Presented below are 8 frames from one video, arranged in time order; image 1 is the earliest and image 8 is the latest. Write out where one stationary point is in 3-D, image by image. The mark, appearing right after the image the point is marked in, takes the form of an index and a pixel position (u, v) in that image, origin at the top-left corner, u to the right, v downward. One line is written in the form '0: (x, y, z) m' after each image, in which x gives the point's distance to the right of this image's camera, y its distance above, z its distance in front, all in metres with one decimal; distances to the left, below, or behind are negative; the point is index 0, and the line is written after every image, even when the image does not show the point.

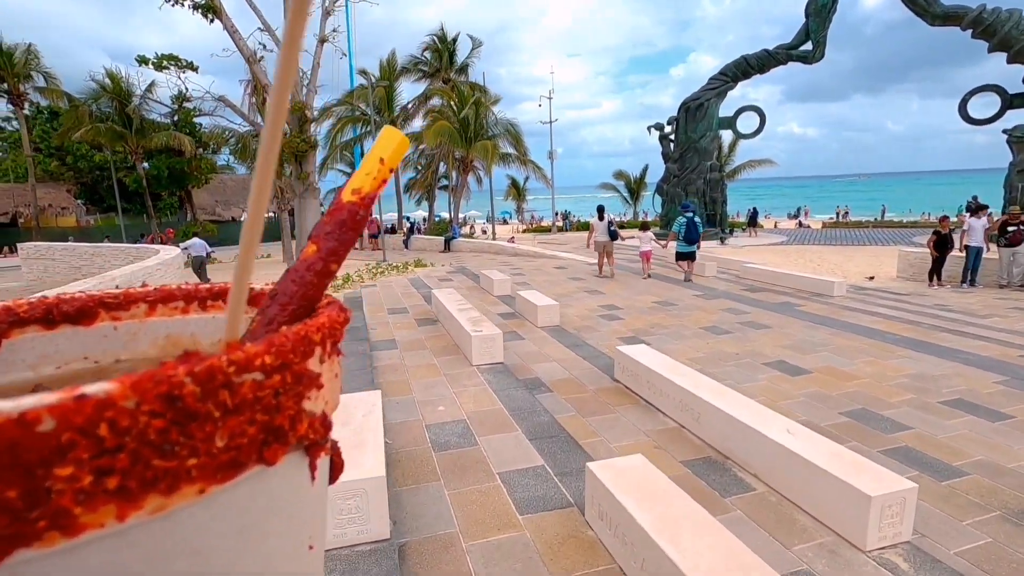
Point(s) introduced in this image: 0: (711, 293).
0: (+3.8, -0.1, +10.3) m
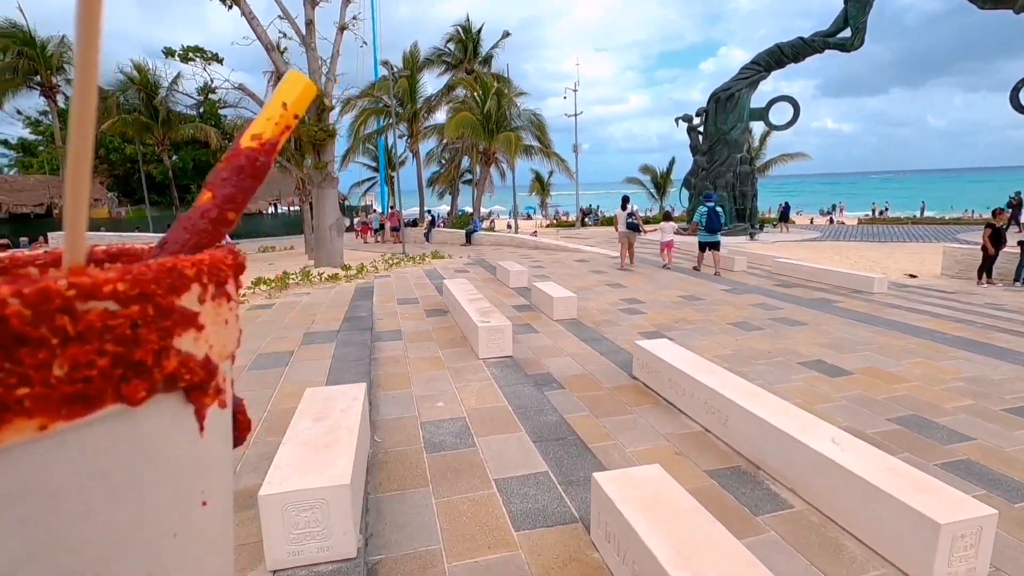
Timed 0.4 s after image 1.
0: (+4.1, 0.0, +9.7) m
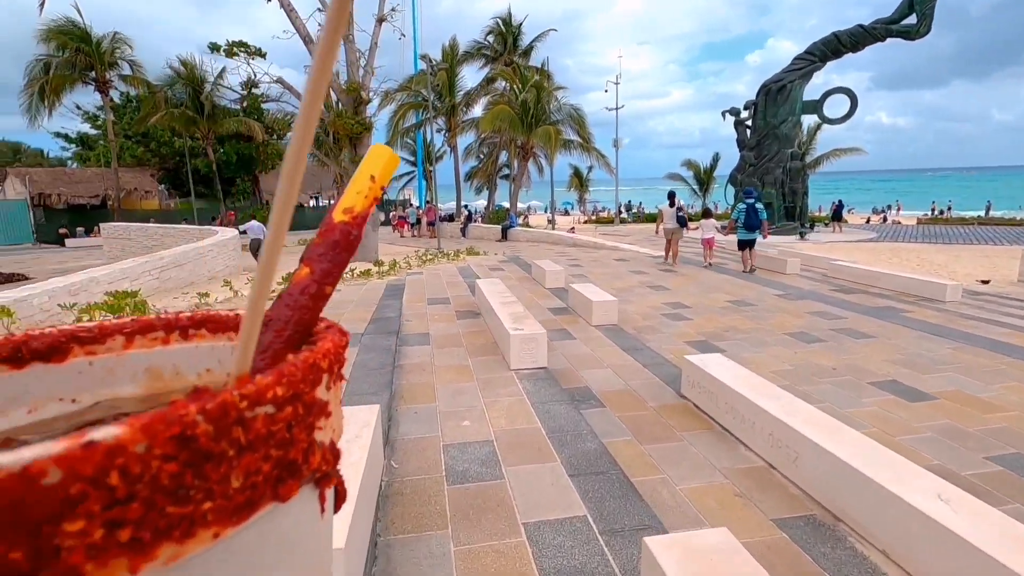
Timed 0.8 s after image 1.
0: (+4.7, -0.1, +9.0) m
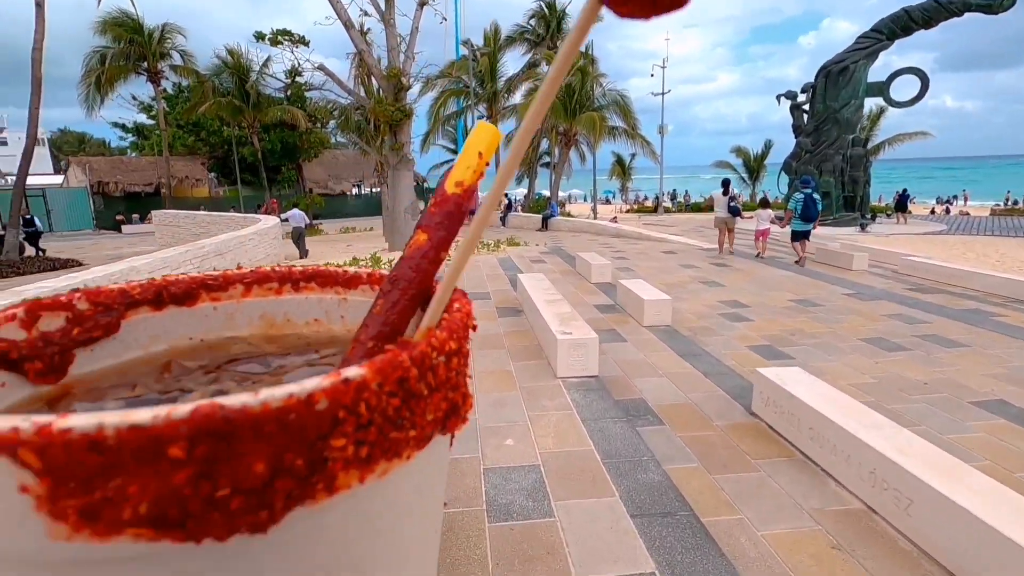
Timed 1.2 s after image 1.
0: (+5.4, -0.1, +8.2) m
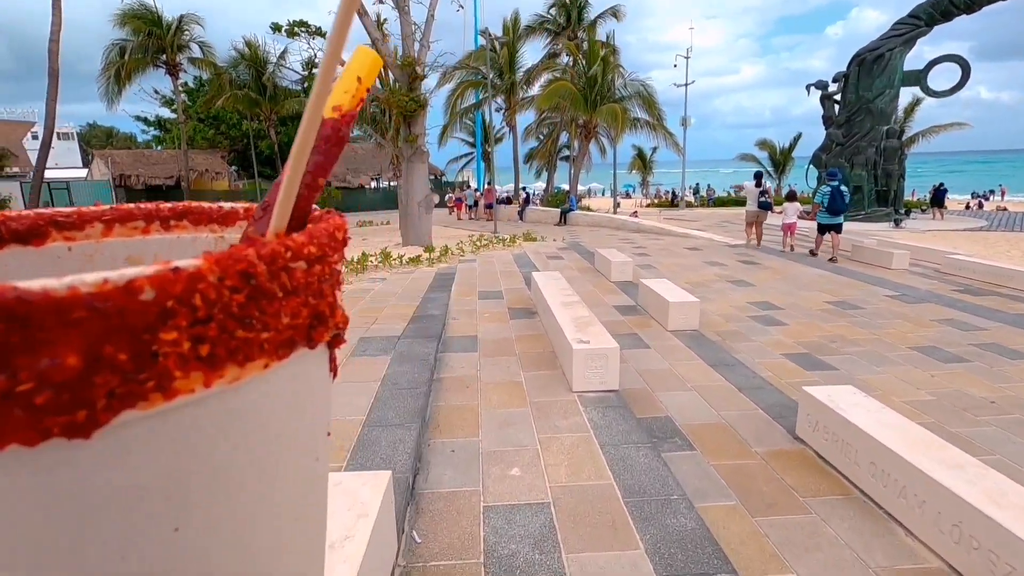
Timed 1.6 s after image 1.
0: (+5.6, -0.1, +7.6) m
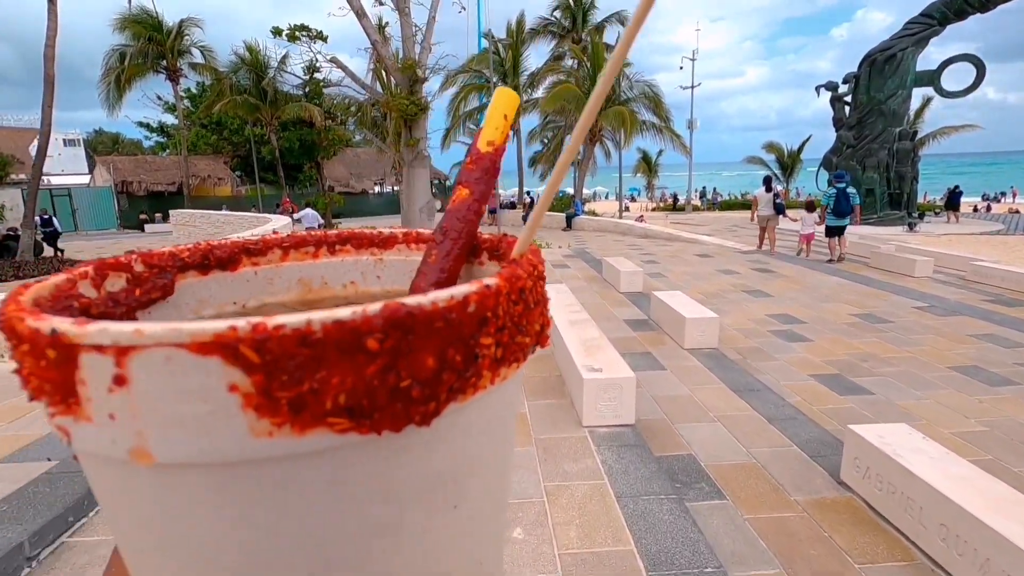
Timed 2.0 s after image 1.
0: (+5.7, -0.2, +7.1) m
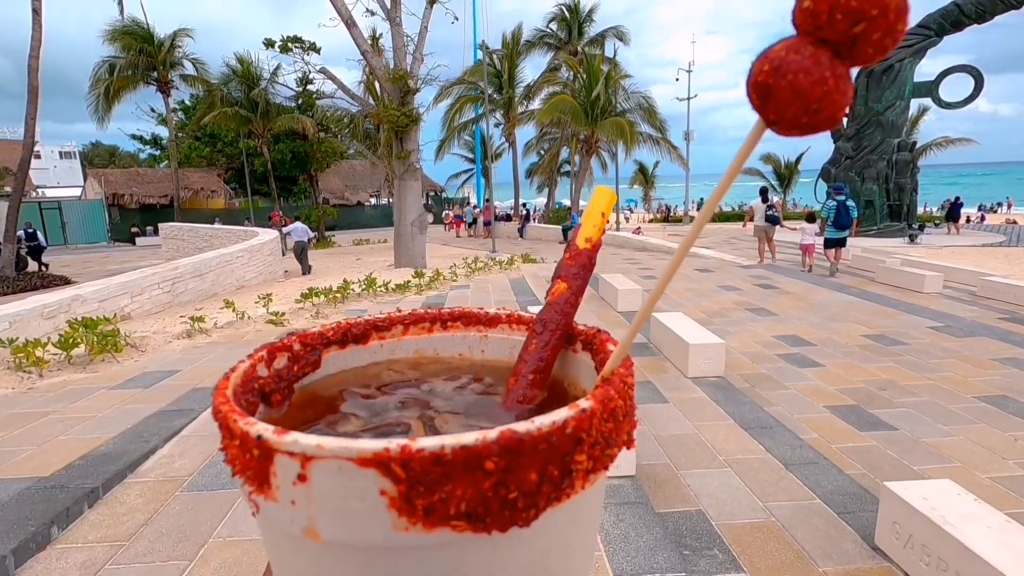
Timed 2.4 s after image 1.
0: (+5.5, -0.4, +6.7) m
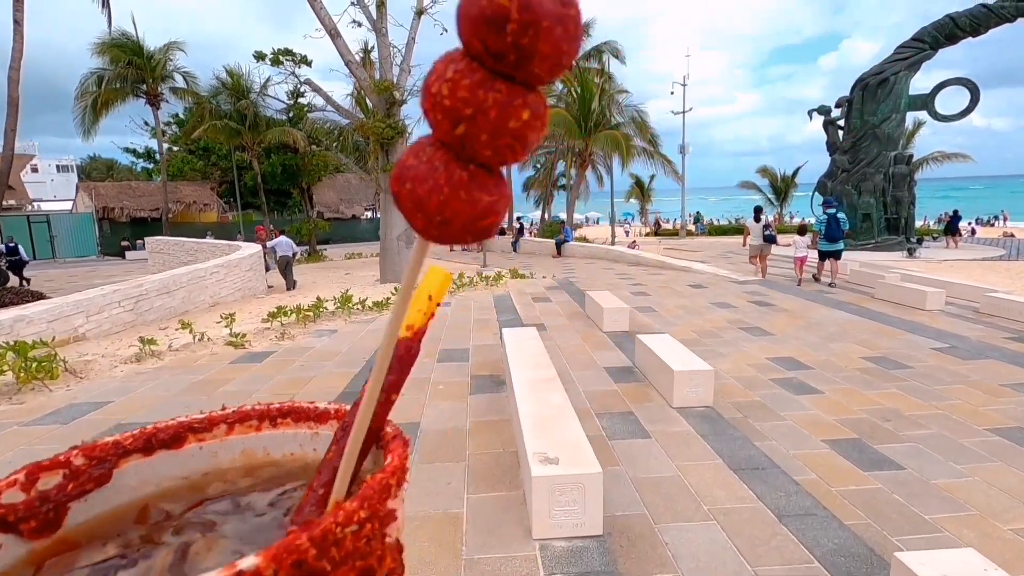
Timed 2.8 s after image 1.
0: (+5.3, -0.7, +6.3) m
